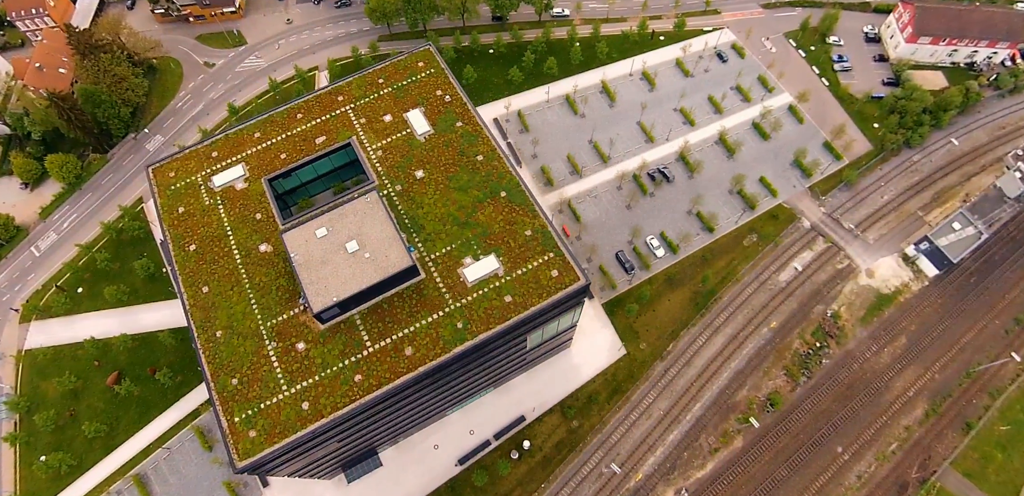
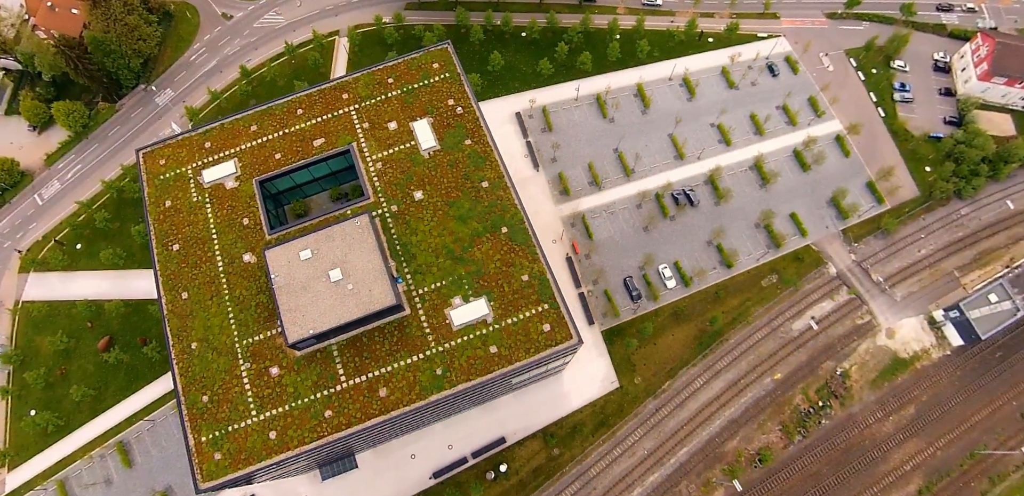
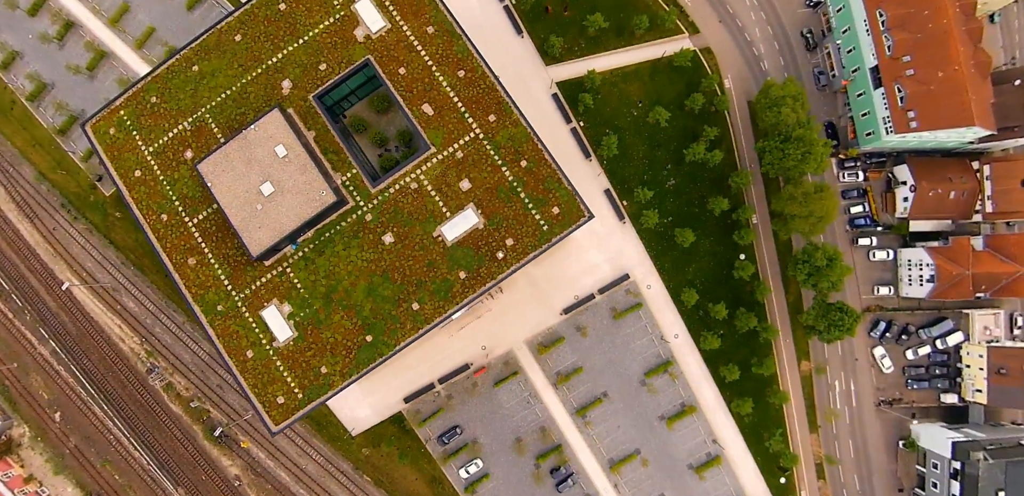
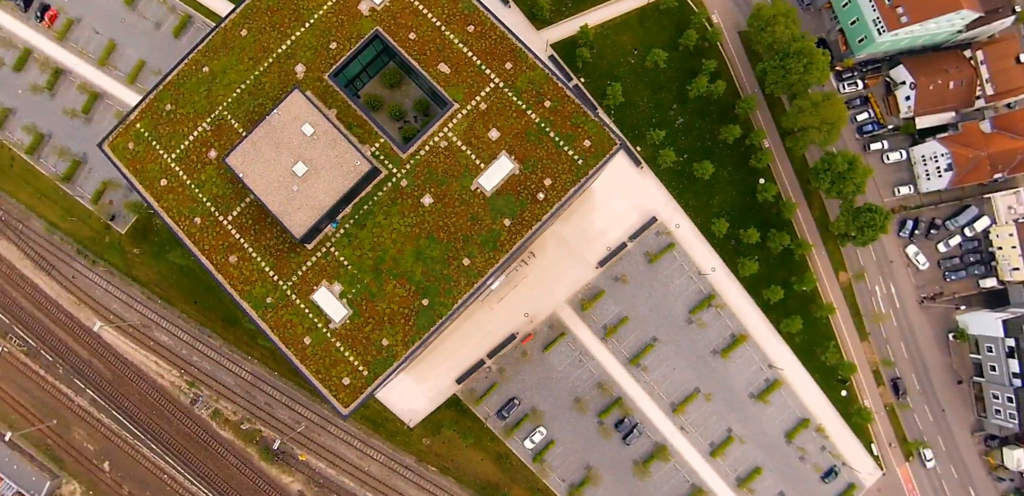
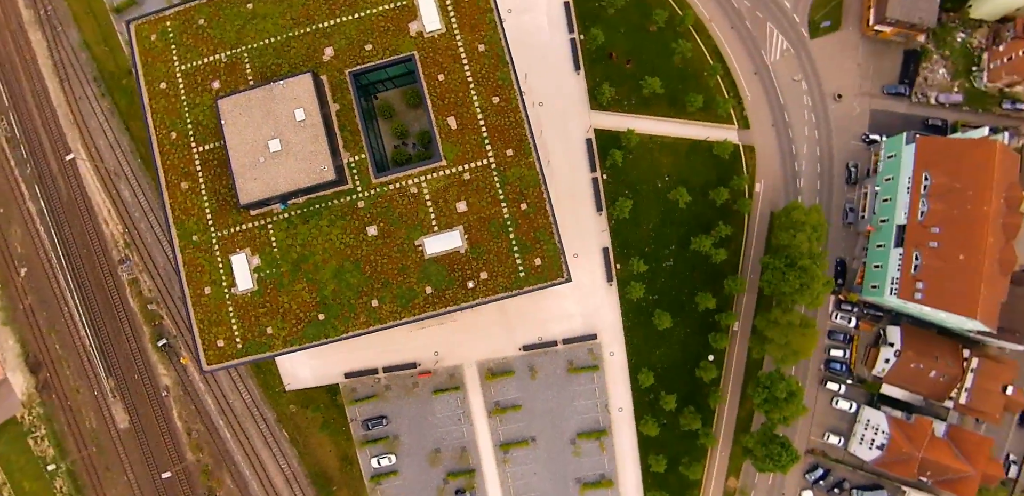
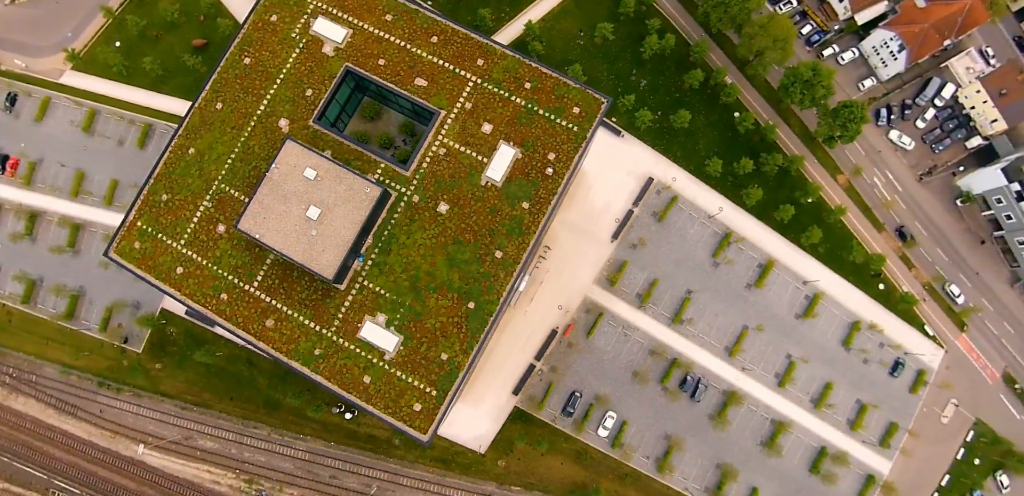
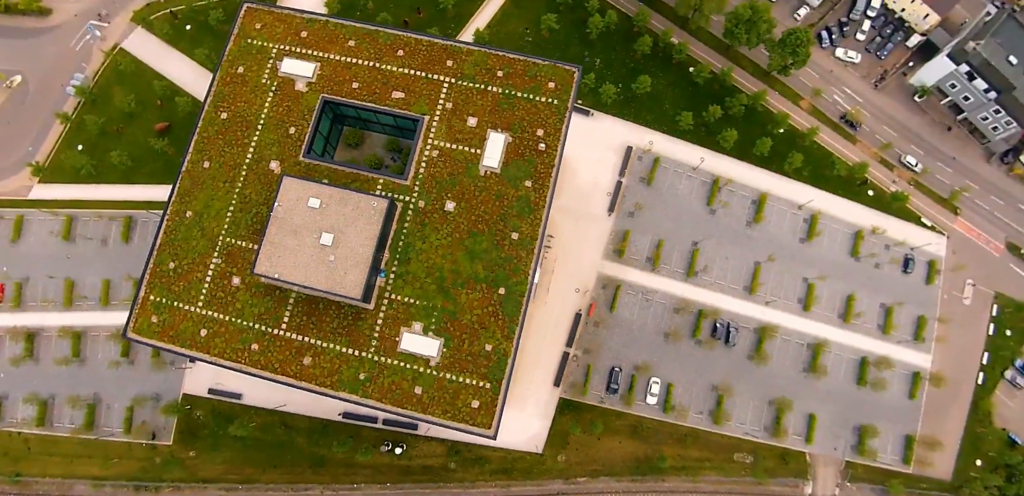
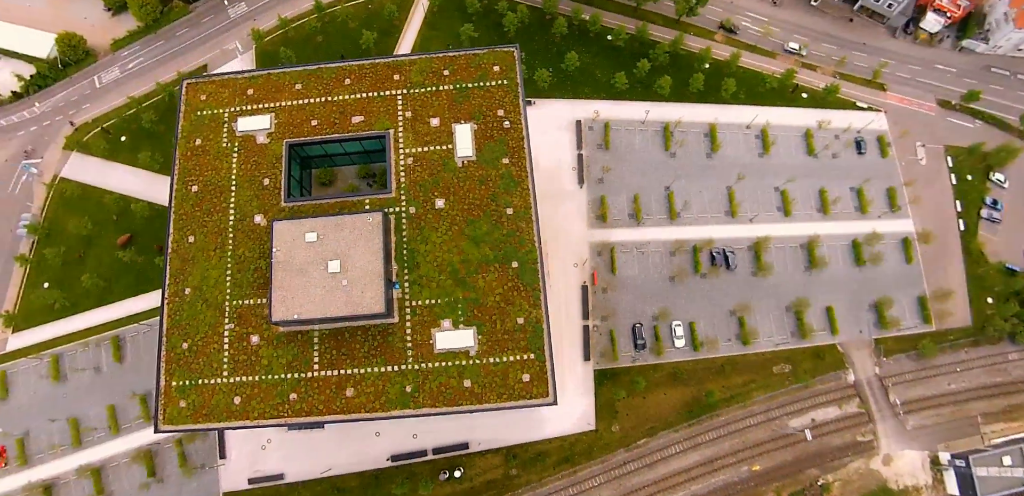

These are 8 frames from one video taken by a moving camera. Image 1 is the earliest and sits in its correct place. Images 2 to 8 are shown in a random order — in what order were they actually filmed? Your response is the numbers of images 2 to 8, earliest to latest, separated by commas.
2, 8, 7, 6, 4, 3, 5
